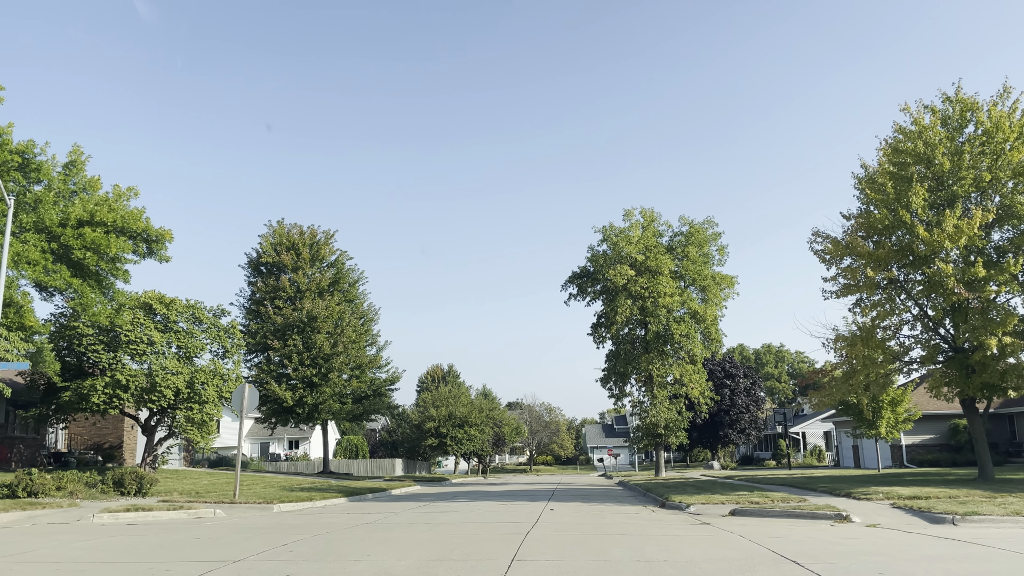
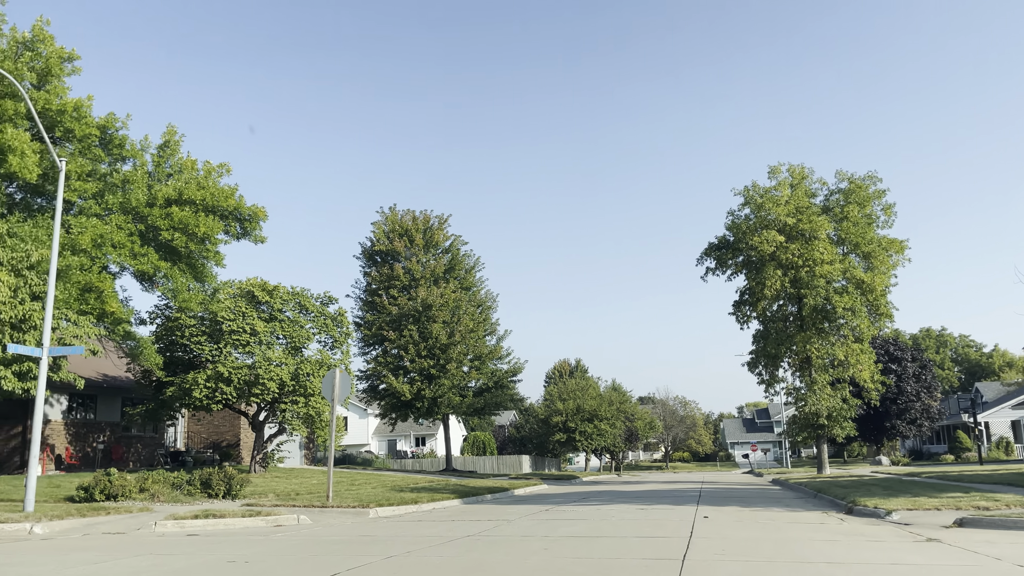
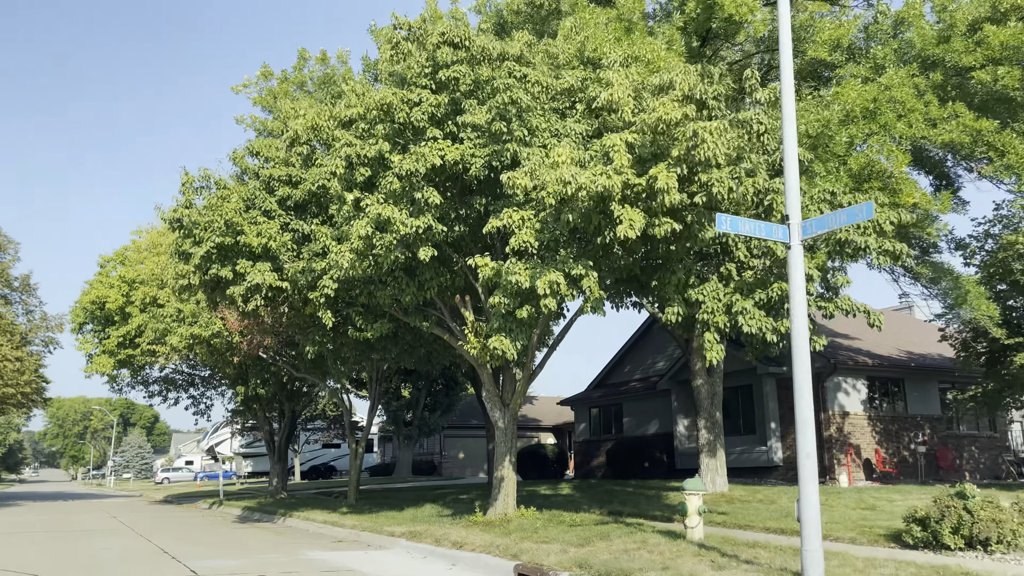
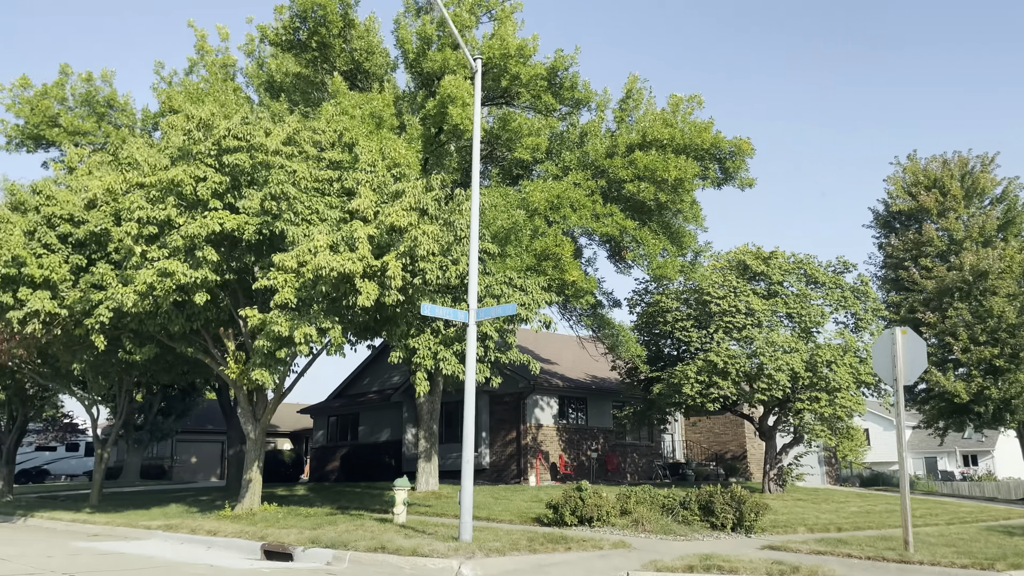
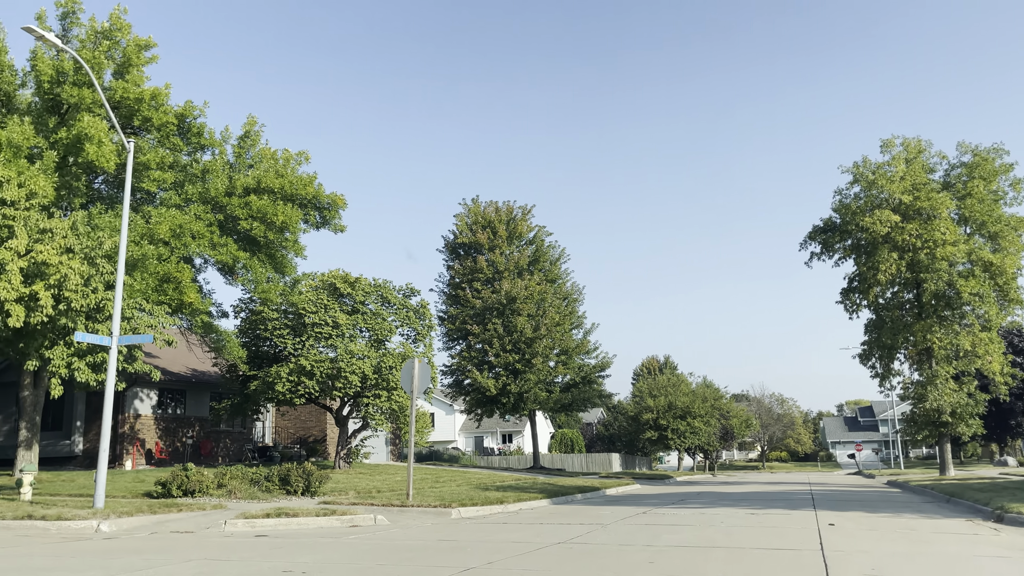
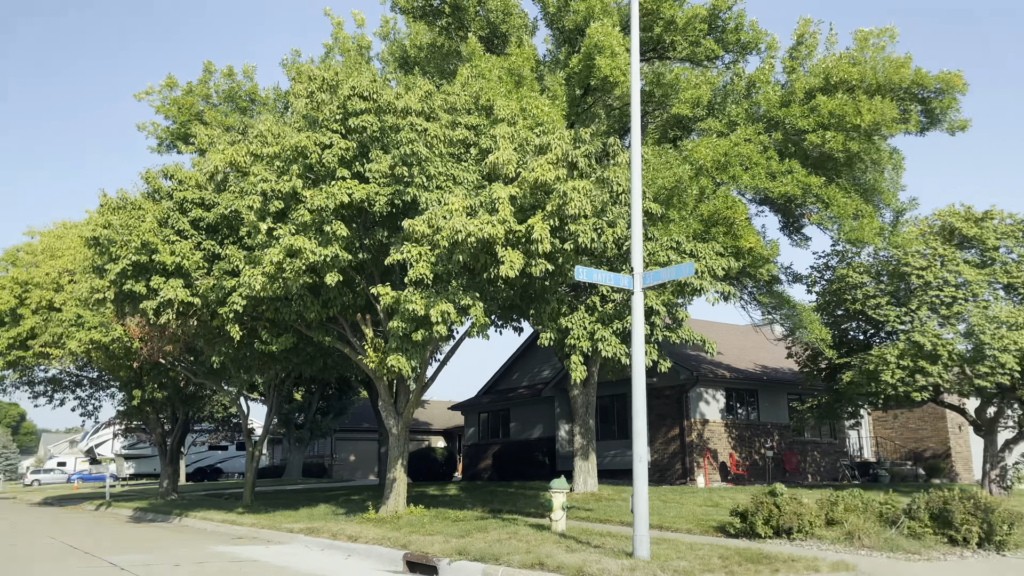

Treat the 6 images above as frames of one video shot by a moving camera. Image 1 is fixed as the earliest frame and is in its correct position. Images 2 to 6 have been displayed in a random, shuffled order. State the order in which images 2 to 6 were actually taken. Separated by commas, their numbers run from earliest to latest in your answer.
2, 5, 4, 6, 3
